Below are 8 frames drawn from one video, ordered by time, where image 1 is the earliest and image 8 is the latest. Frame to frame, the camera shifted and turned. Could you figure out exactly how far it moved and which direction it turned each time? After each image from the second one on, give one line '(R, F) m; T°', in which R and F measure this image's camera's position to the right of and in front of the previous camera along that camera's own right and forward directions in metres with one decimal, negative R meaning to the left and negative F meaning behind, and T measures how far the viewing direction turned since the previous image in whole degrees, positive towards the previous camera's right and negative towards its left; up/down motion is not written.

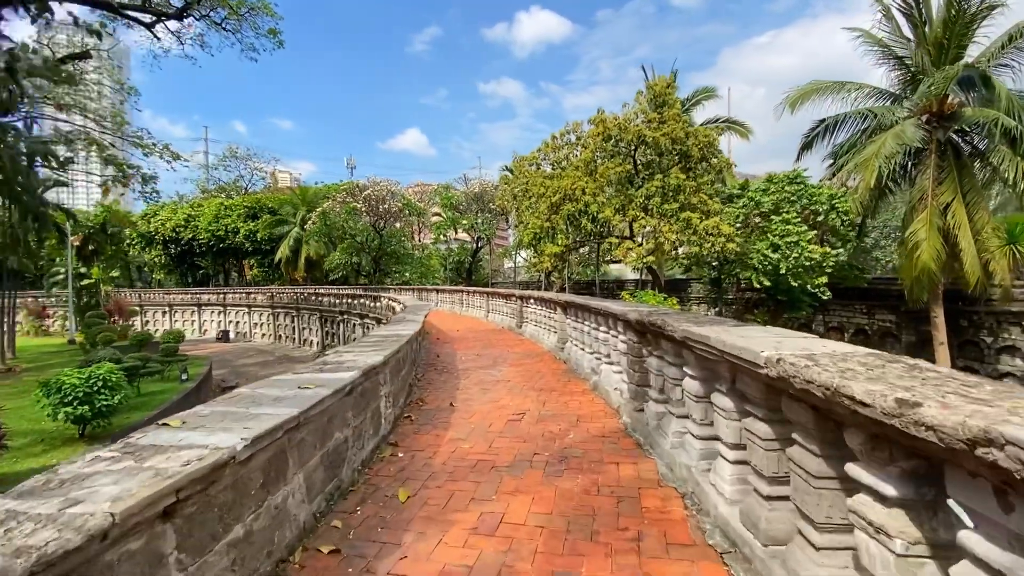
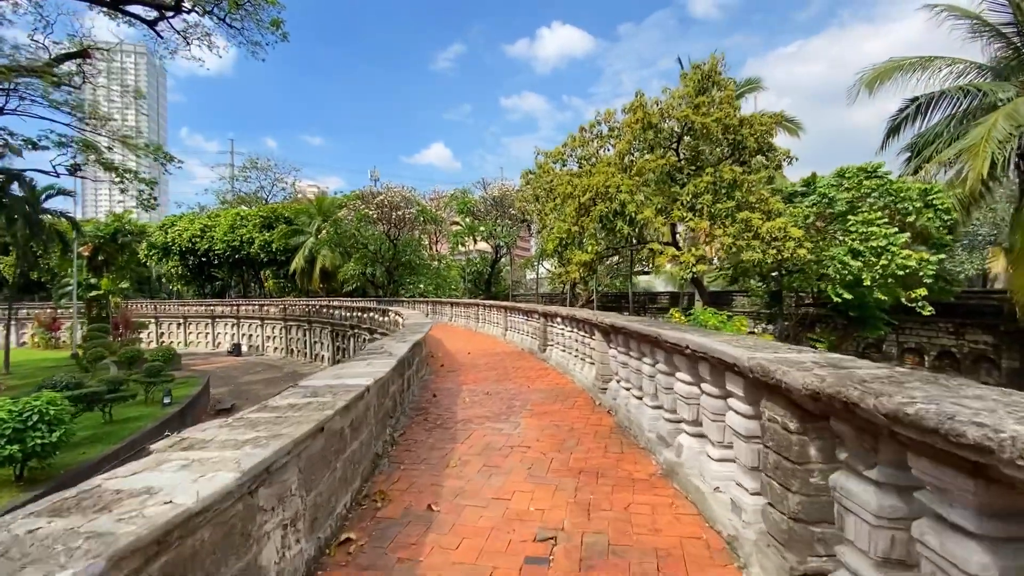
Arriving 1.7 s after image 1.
(0.0, +2.2) m; -3°
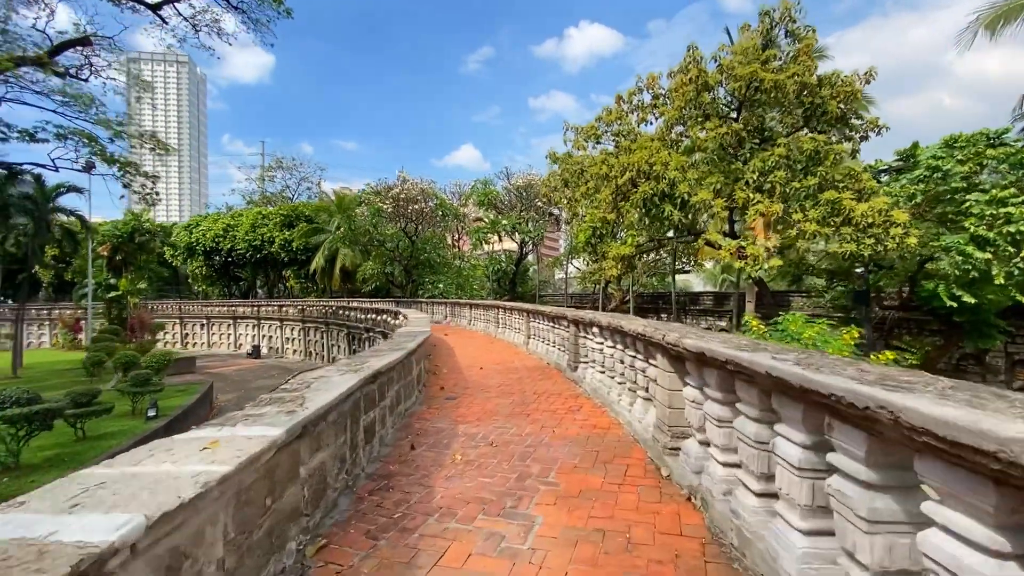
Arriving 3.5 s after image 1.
(+0.1, +2.1) m; -3°
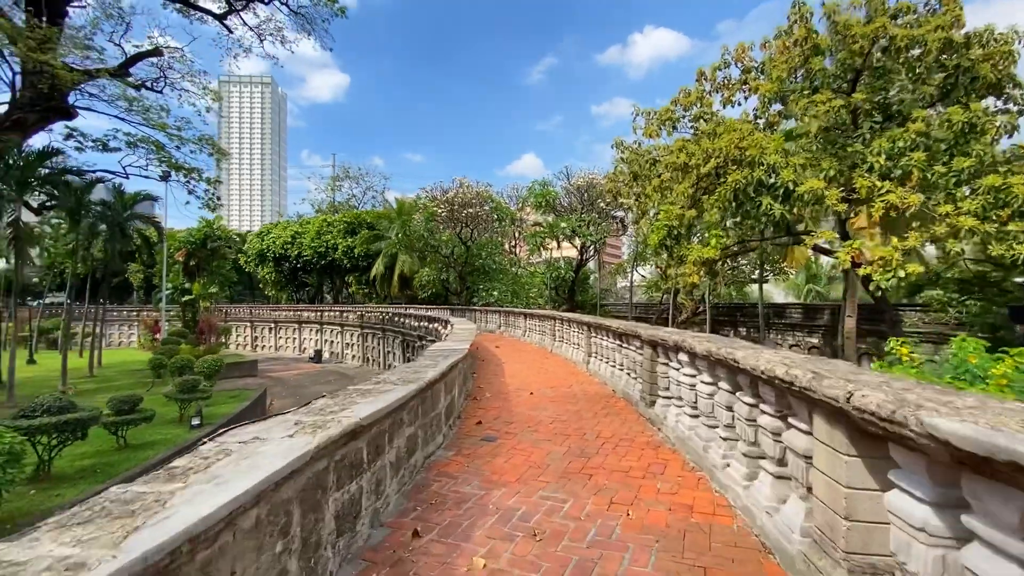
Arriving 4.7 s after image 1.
(0.0, +1.4) m; -7°
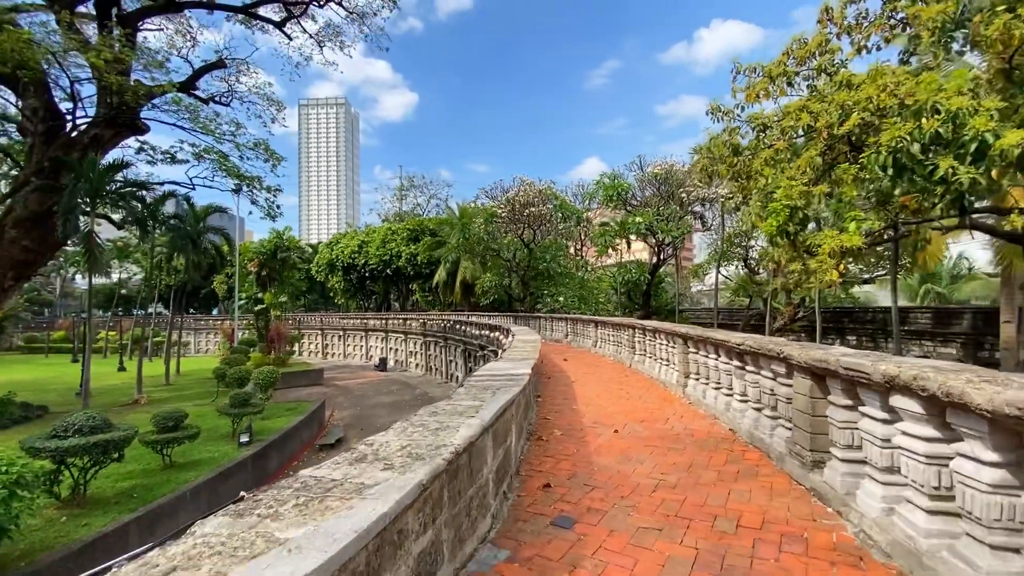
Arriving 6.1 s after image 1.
(-0.1, +1.7) m; -8°
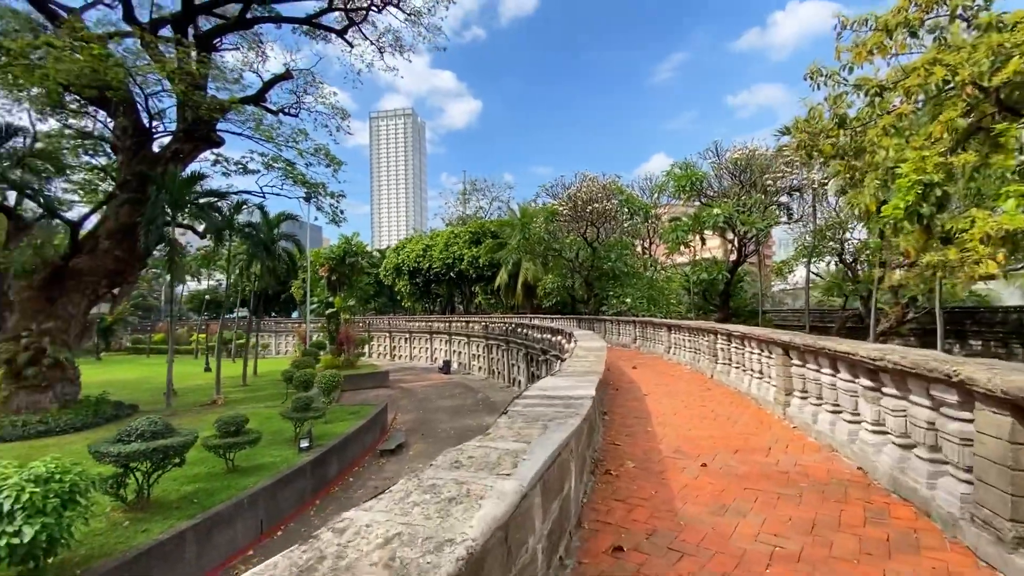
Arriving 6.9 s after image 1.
(0.0, +0.8) m; -8°
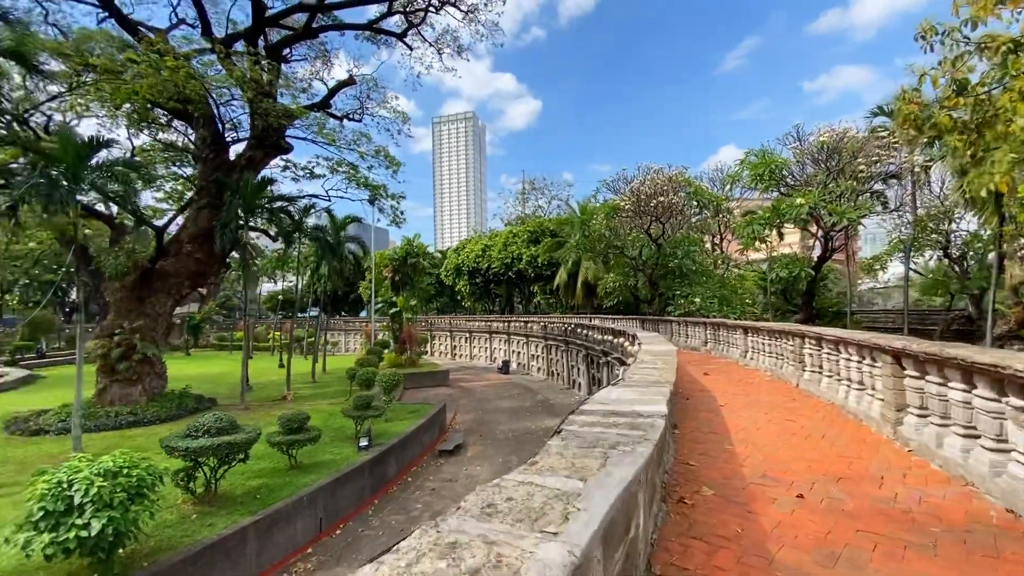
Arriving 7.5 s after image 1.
(0.0, +0.5) m; -7°
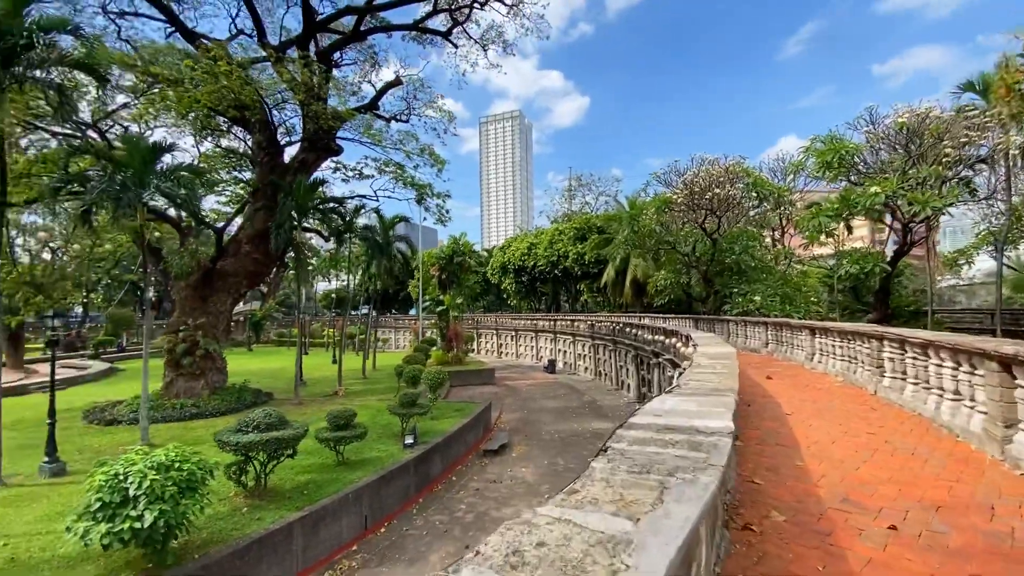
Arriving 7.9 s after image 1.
(0.0, +0.3) m; -6°
